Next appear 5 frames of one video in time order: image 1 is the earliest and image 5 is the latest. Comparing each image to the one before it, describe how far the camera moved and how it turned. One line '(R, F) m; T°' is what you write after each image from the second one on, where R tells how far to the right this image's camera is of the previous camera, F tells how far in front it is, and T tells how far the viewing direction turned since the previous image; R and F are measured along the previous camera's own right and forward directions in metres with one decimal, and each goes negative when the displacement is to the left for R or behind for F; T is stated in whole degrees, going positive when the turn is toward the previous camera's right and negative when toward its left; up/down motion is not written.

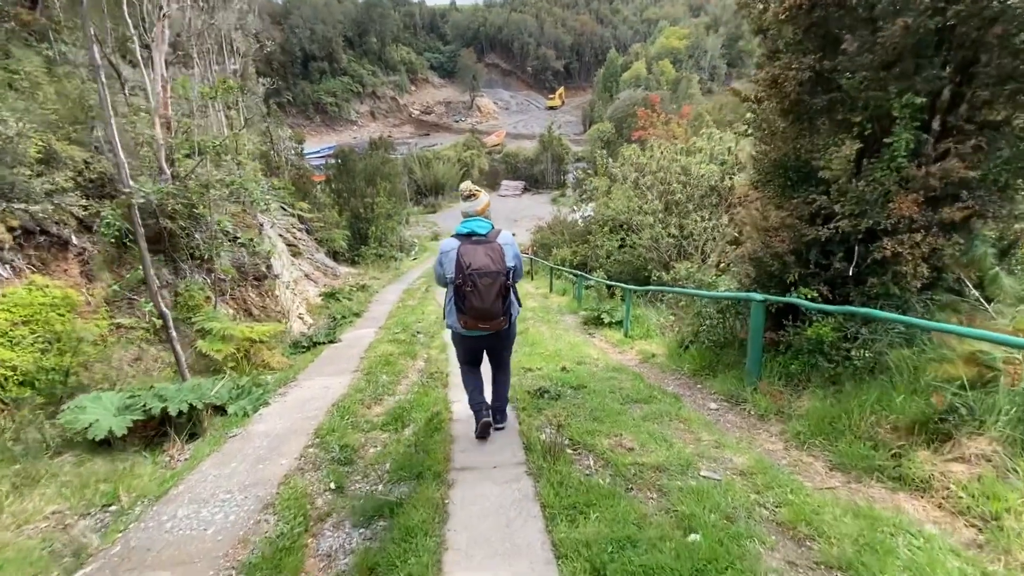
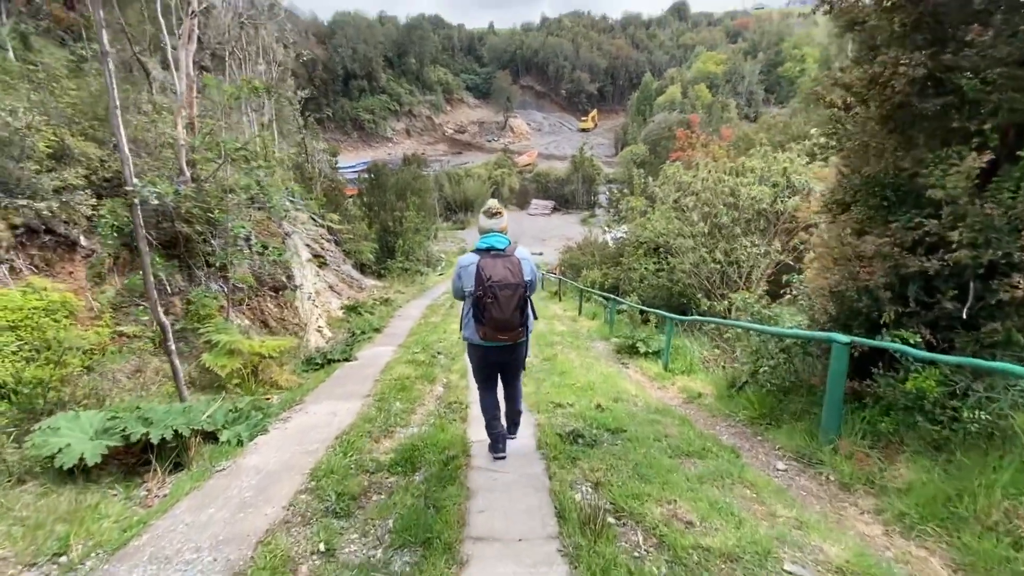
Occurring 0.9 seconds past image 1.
(-0.1, +0.6) m; -3°
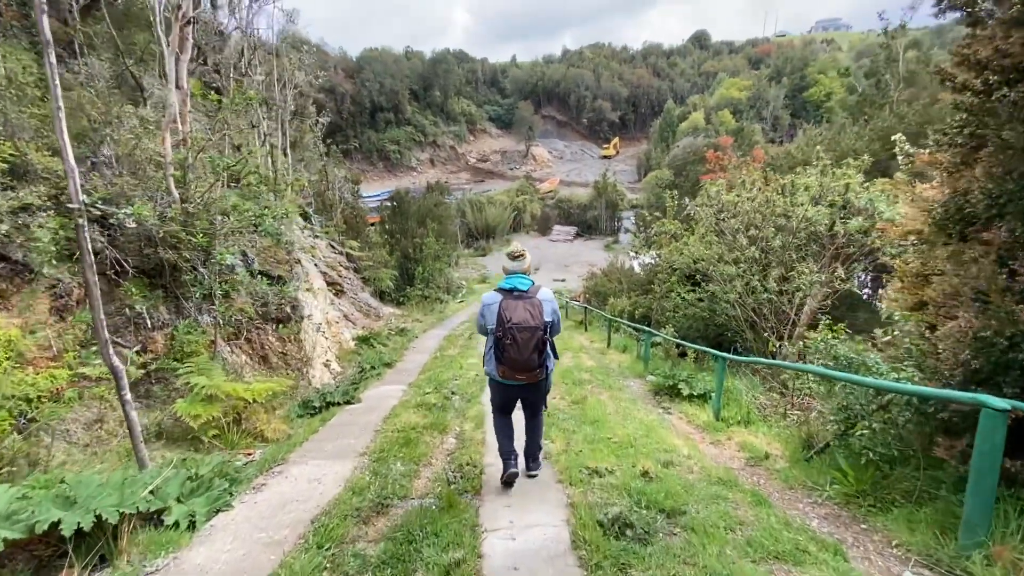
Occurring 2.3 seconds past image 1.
(0.0, +0.9) m; -3°
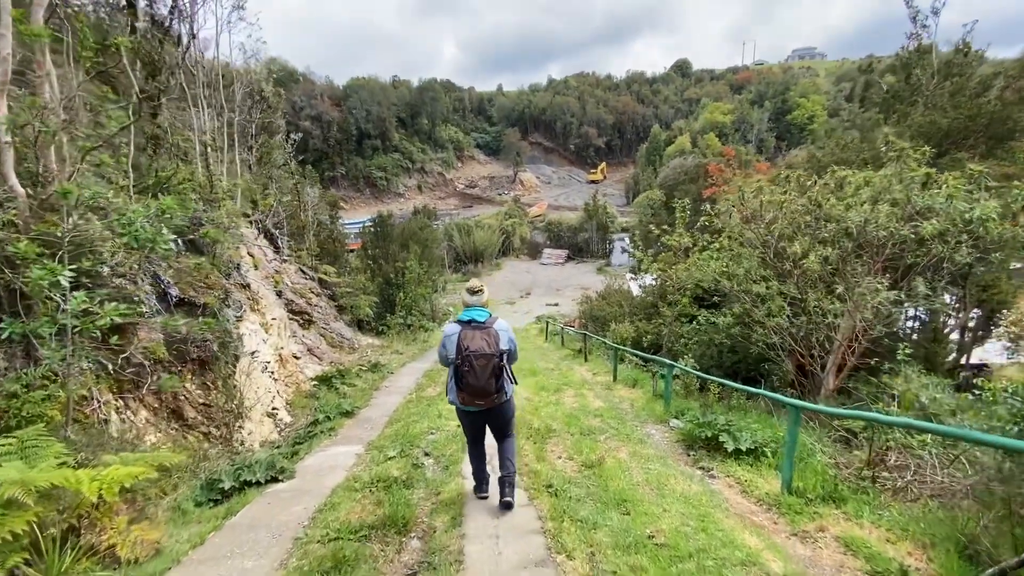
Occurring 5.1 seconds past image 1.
(0.0, +1.7) m; +1°
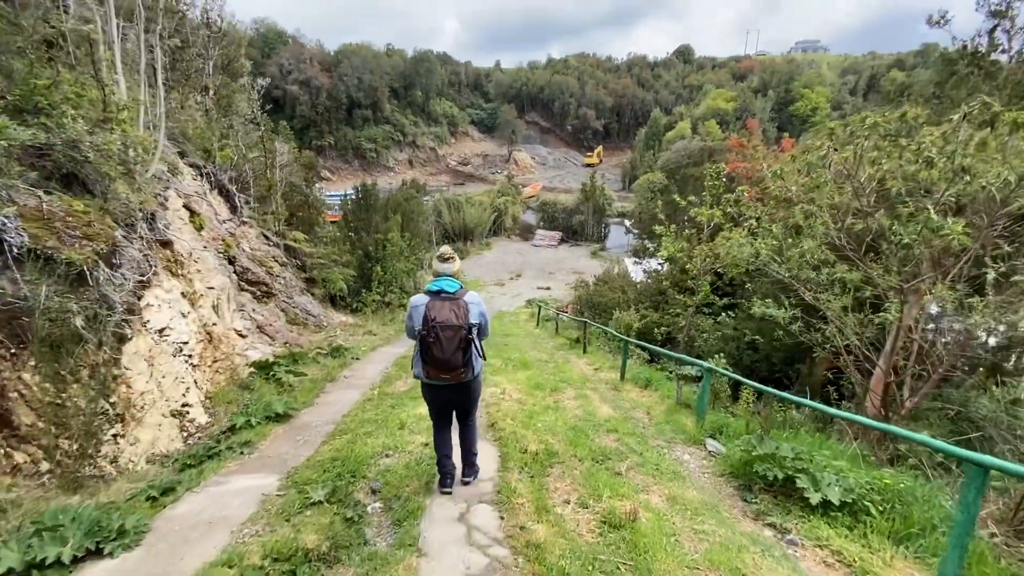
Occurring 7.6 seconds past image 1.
(-0.1, +1.9) m; +1°
